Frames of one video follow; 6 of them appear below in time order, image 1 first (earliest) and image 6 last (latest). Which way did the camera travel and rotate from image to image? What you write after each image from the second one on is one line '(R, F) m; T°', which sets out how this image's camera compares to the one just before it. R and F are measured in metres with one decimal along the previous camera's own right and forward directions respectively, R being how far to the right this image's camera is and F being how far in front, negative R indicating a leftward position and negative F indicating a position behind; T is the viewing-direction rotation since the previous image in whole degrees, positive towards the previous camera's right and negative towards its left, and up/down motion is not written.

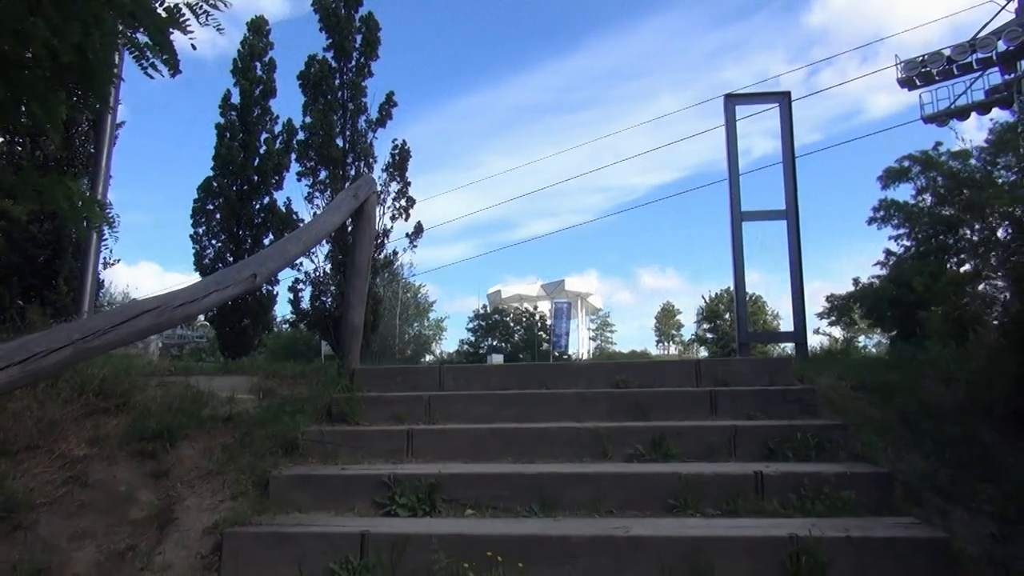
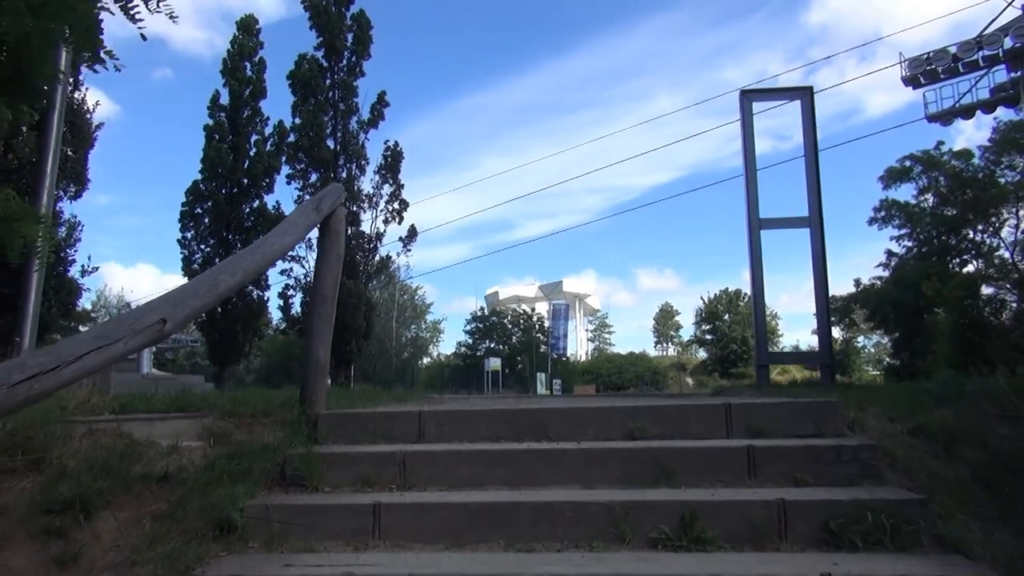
(0.0, +0.5) m; 0°
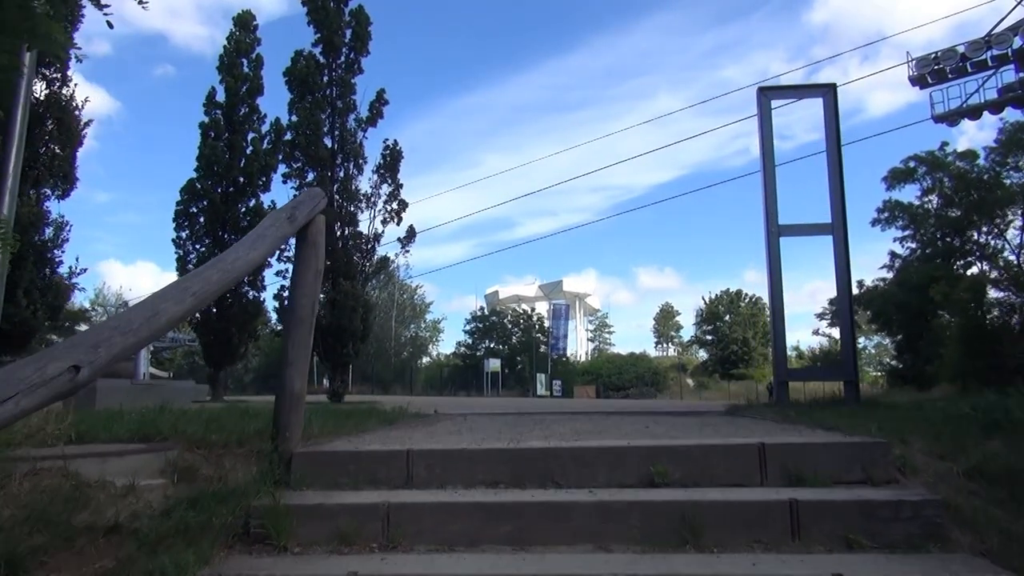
(0.0, +0.3) m; 0°
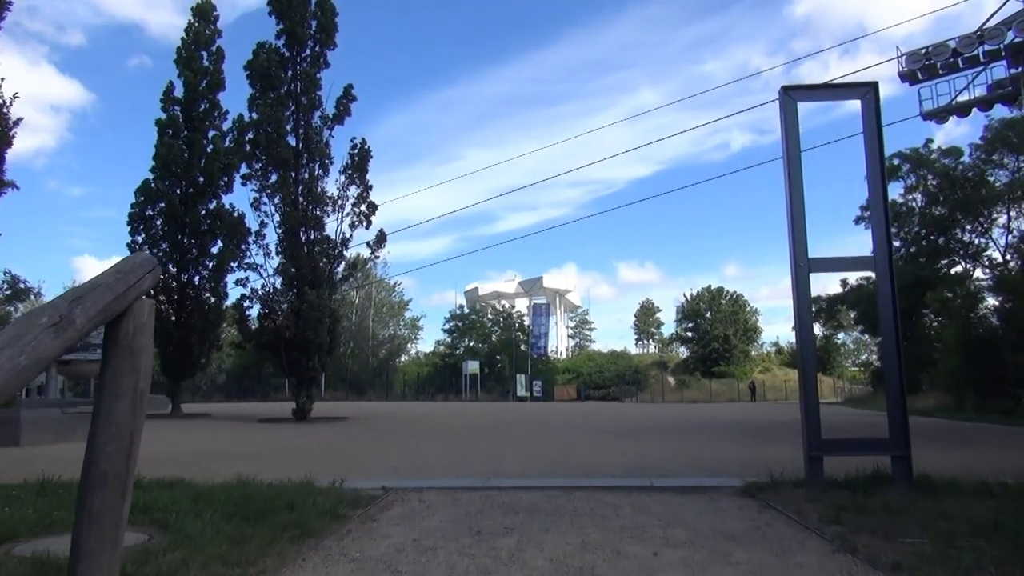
(+0.1, +0.9) m; +1°
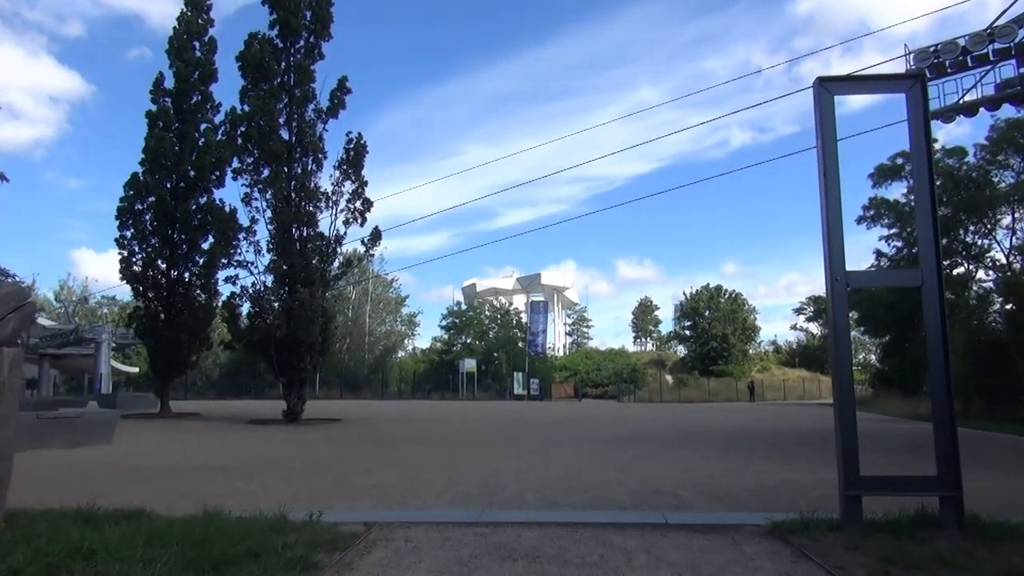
(0.0, +0.4) m; 0°
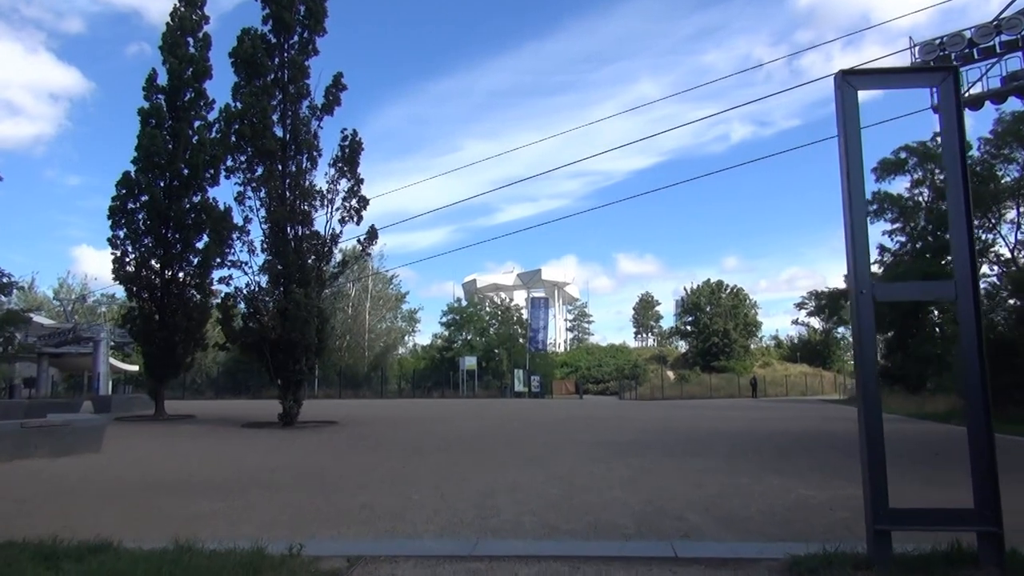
(0.0, +0.3) m; 0°
